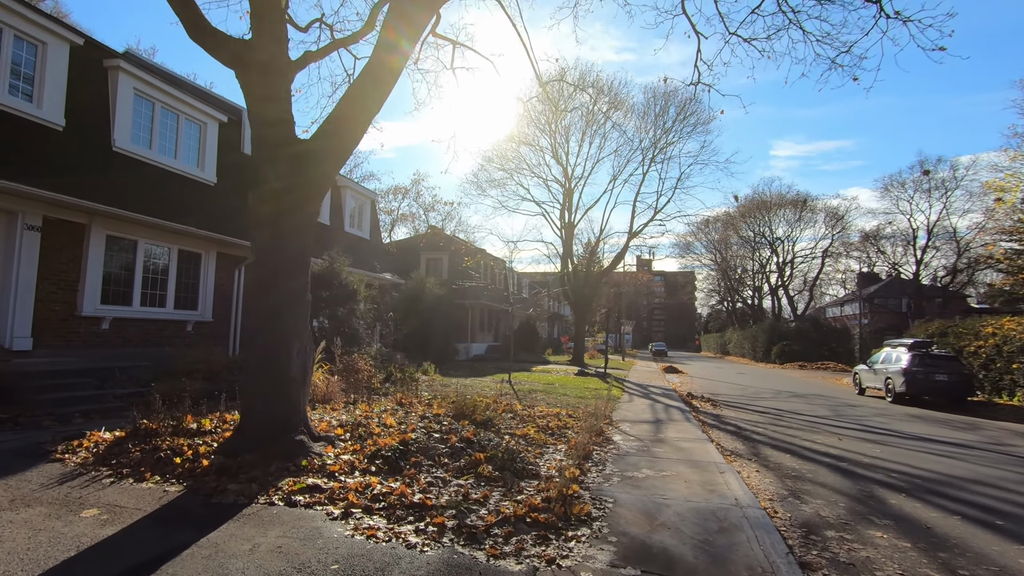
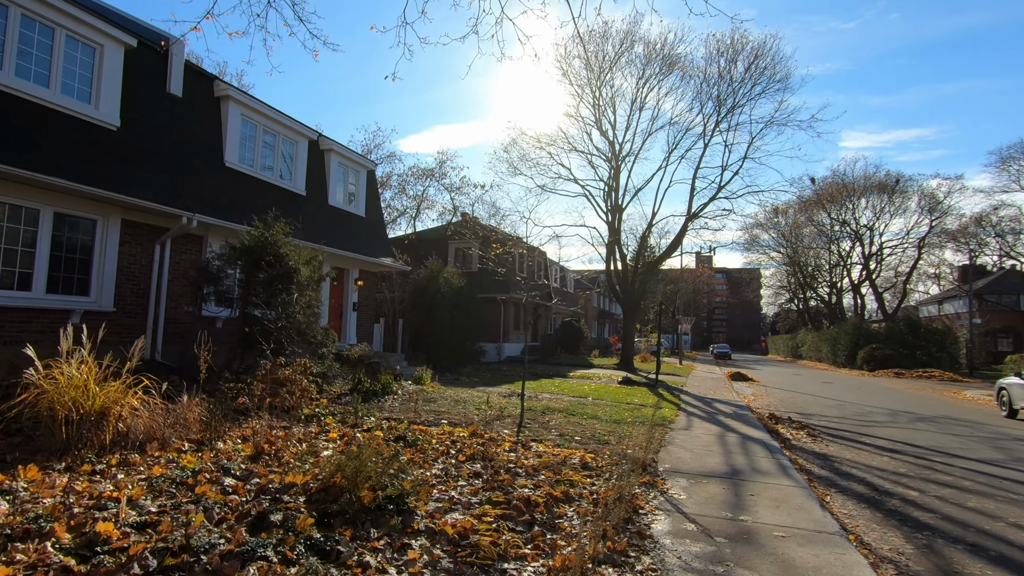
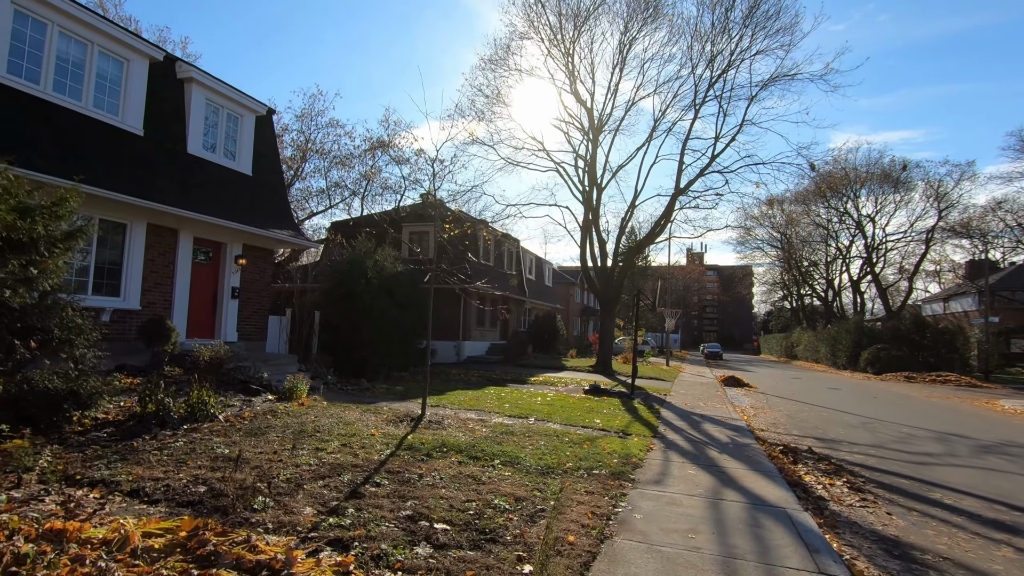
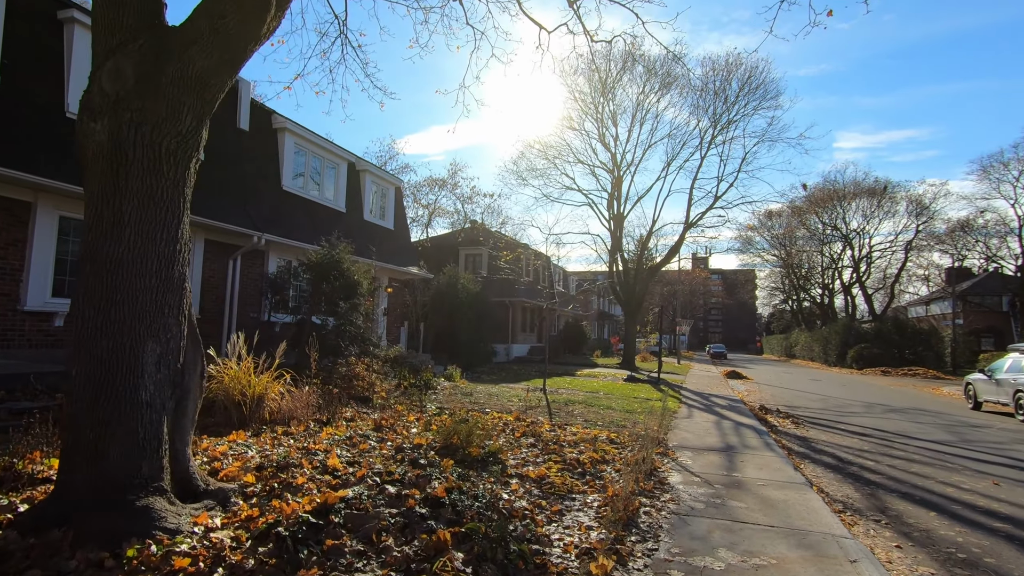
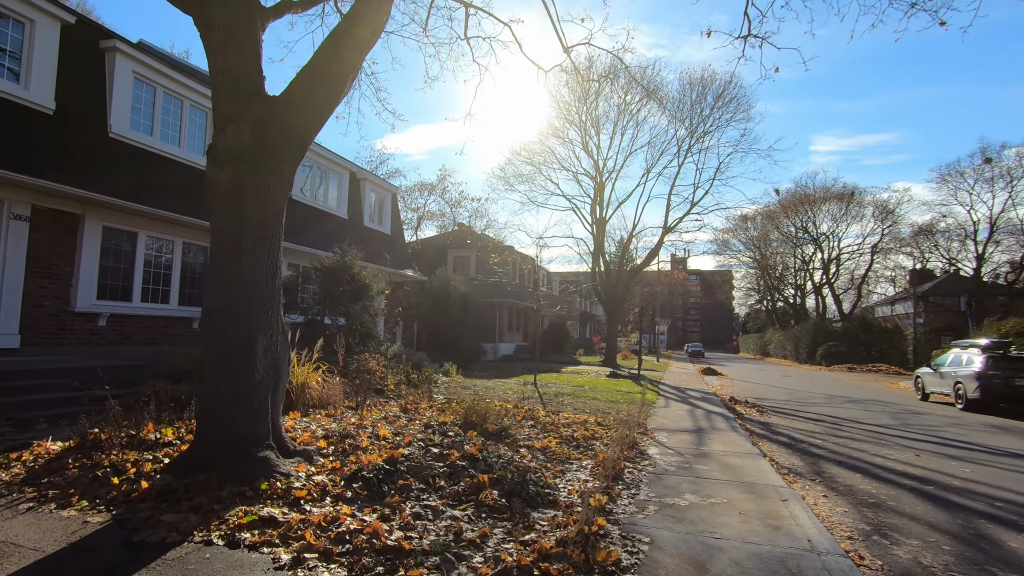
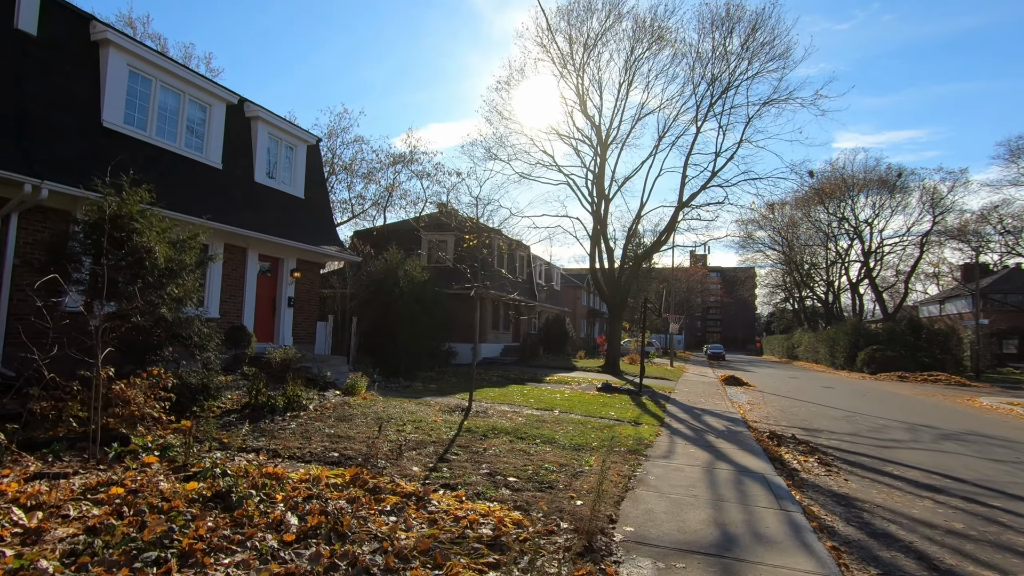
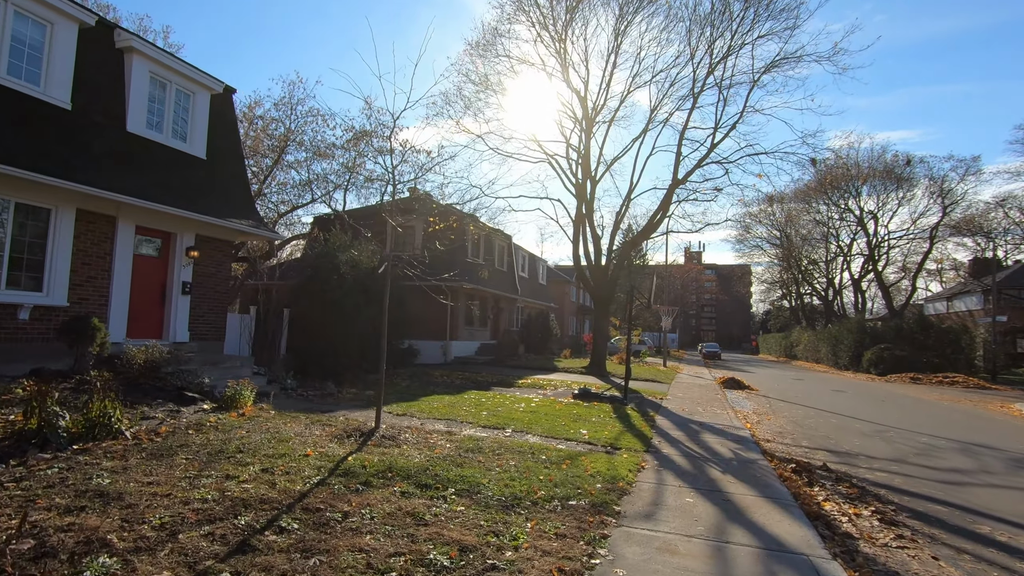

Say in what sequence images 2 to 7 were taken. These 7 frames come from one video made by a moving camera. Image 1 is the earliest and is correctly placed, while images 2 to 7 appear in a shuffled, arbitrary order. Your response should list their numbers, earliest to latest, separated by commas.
5, 4, 2, 6, 3, 7
